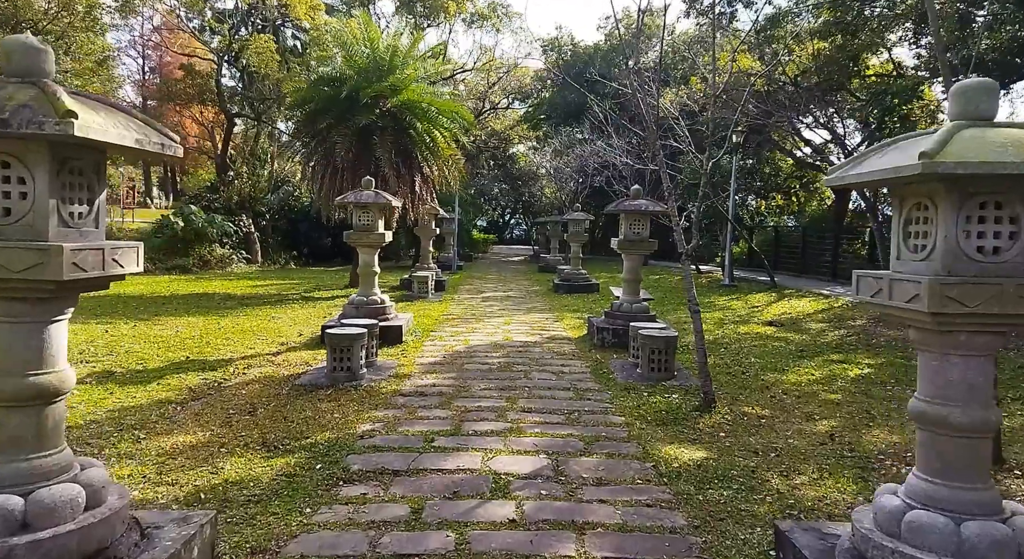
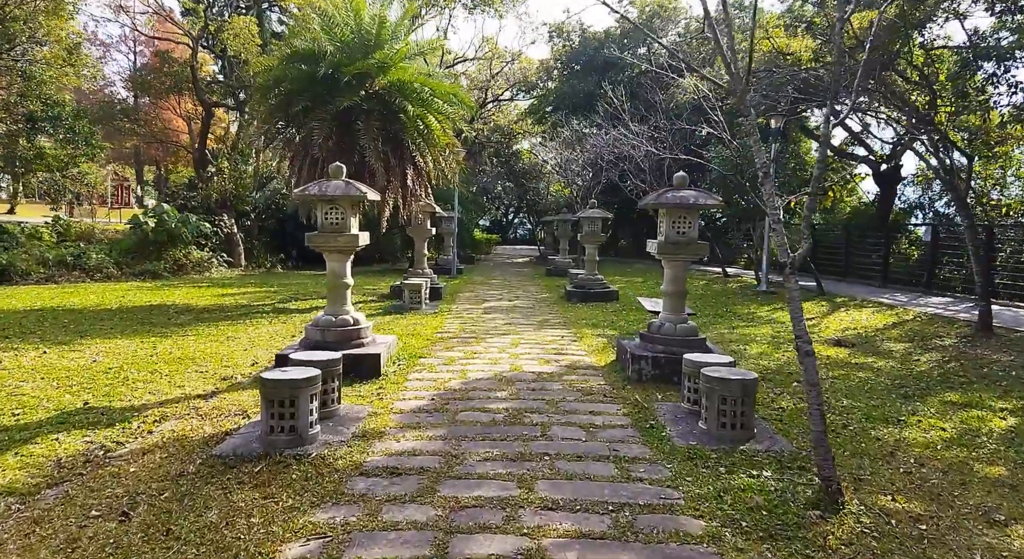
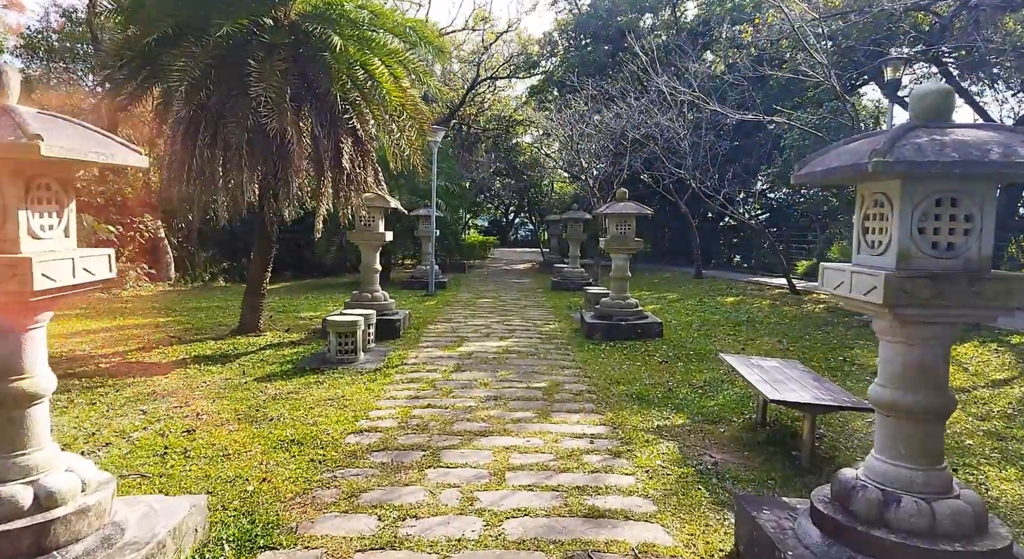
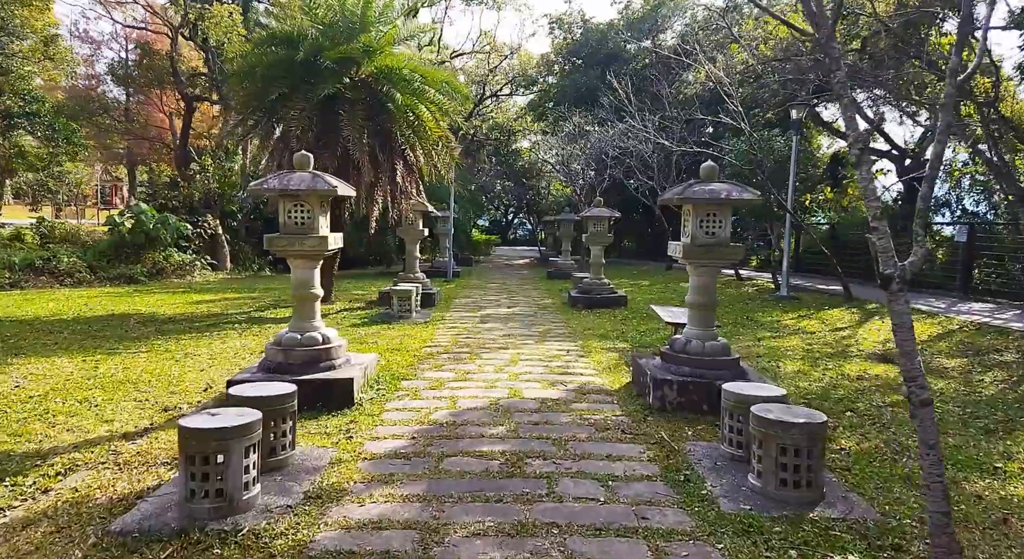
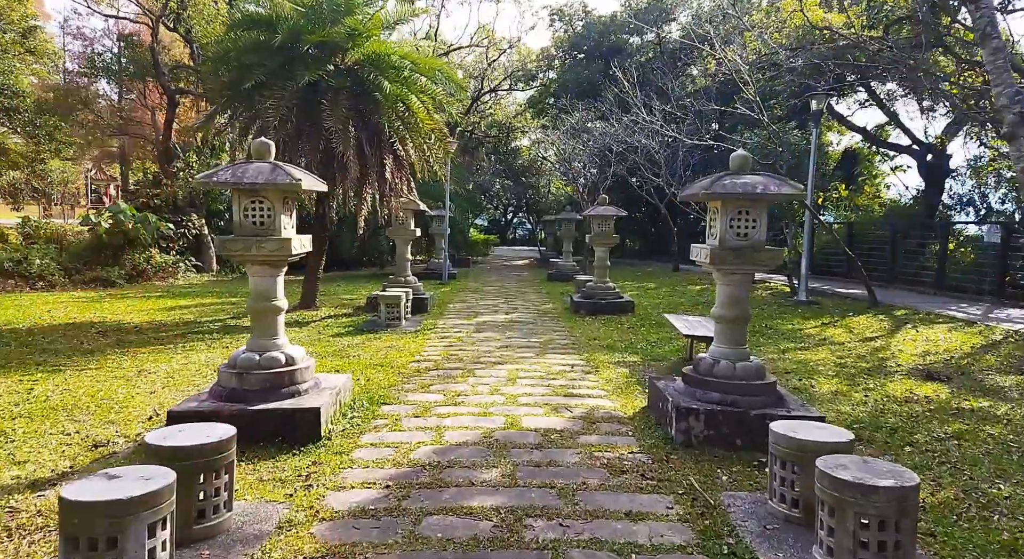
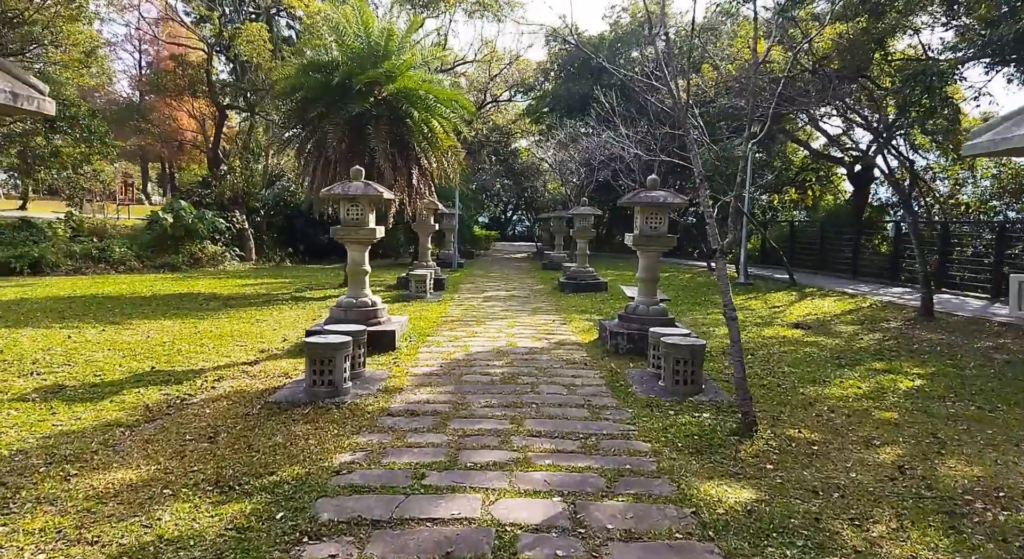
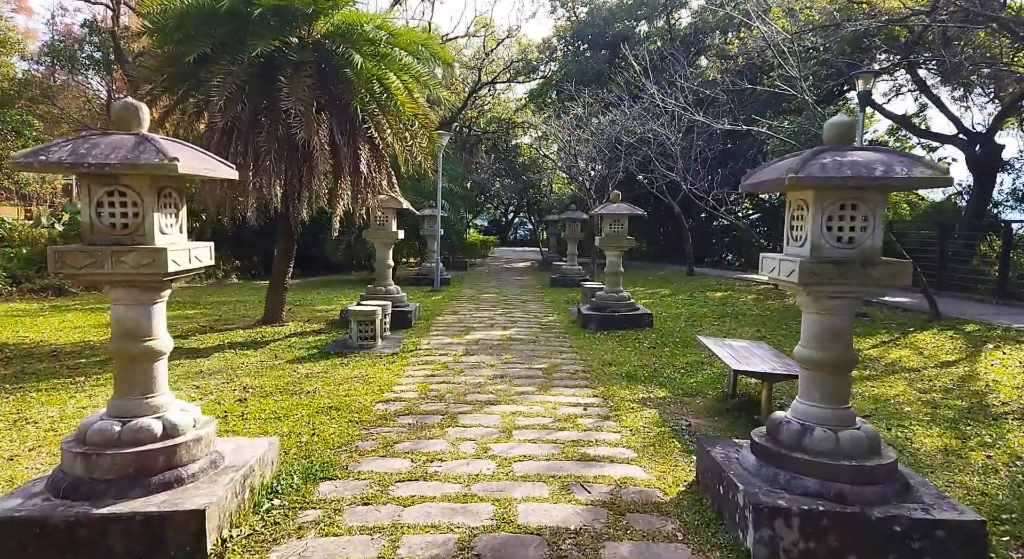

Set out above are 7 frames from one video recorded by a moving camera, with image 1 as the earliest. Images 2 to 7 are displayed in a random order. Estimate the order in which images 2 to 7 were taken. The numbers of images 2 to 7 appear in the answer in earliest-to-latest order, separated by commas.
6, 2, 4, 5, 7, 3
